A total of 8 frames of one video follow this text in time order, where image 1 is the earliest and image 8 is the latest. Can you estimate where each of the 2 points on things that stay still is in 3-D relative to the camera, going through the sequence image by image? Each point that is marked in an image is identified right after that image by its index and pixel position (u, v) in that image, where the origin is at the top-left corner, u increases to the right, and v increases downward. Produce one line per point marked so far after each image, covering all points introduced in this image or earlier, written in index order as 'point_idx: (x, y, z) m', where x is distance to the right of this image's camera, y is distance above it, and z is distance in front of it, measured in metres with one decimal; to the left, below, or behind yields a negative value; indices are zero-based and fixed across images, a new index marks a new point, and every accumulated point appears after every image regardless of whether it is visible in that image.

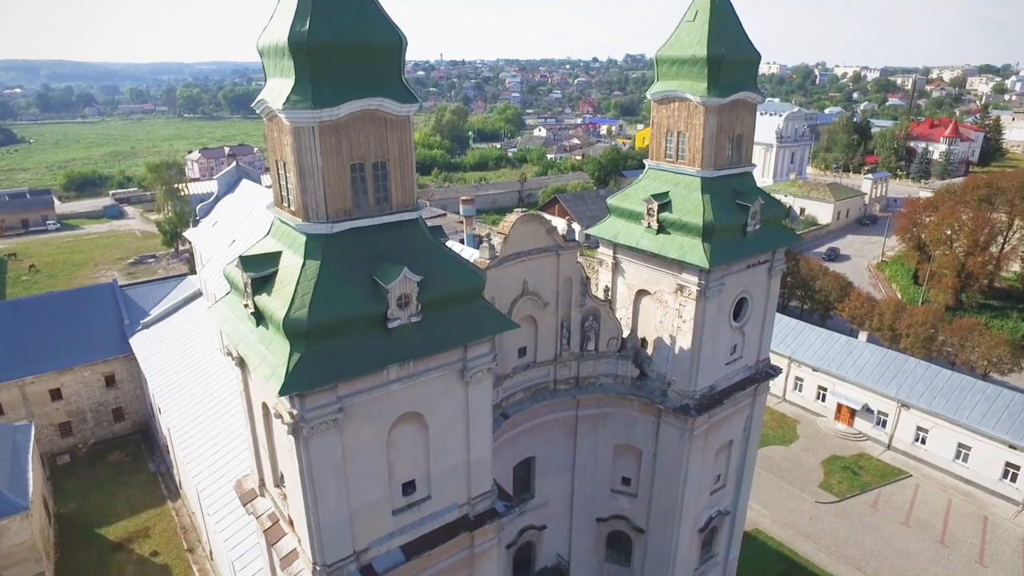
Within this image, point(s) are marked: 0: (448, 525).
0: (-1.3, -4.7, +12.7) m
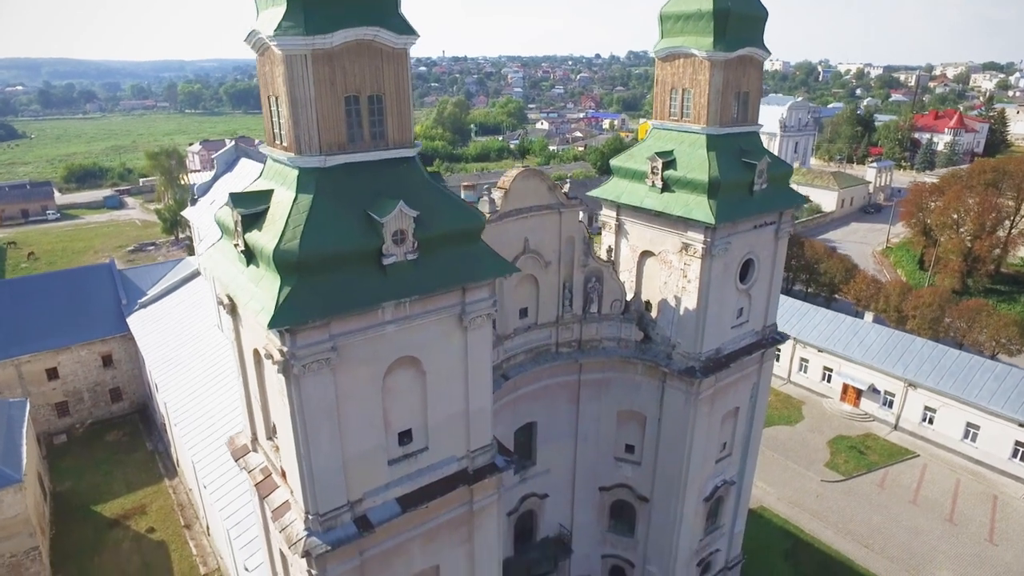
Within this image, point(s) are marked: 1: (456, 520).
0: (-1.3, -3.6, +12.3) m
1: (-1.1, -4.7, +12.9) m
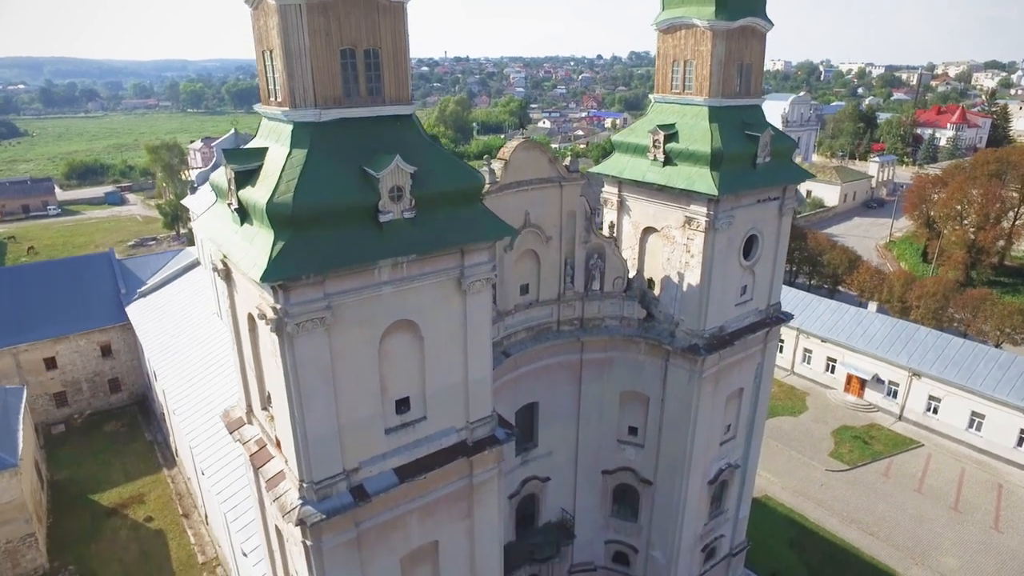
0: (-1.2, -3.0, +12.0) m
1: (-1.1, -4.0, +12.6) m
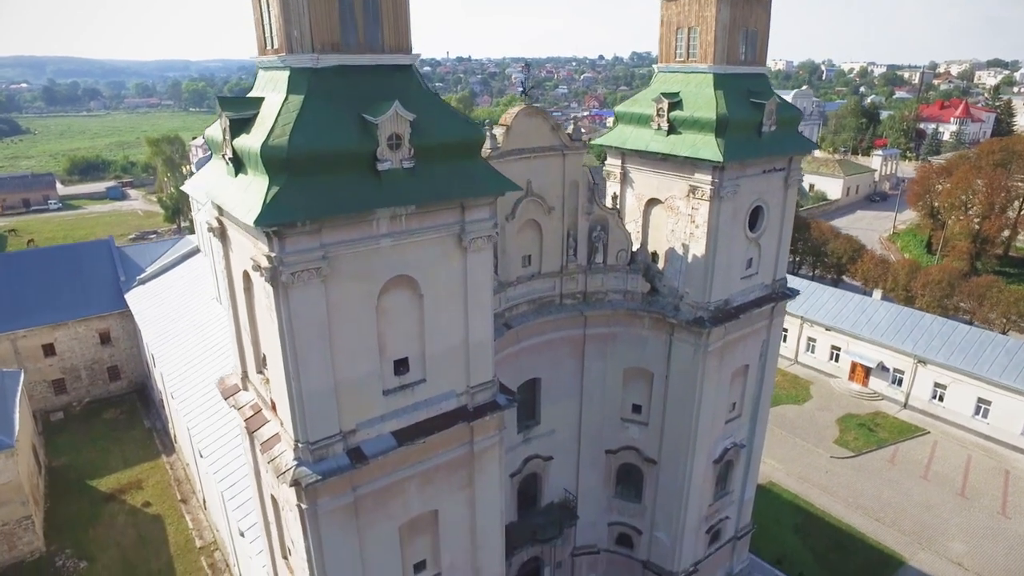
0: (-1.2, -2.3, +11.7) m
1: (-1.1, -3.3, +12.3) m
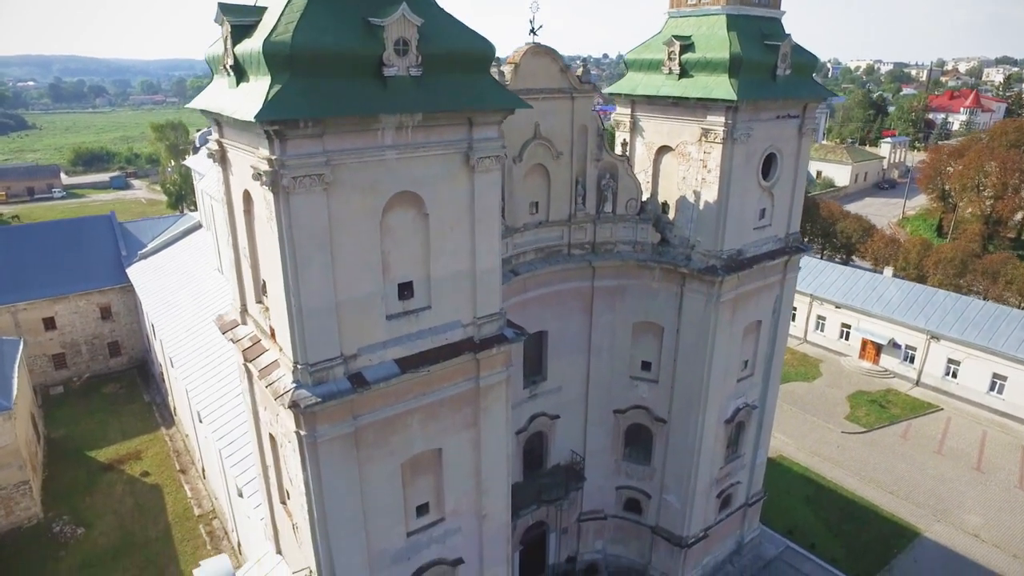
0: (-1.1, -1.0, +11.3) m
1: (-0.9, -2.0, +11.9) m
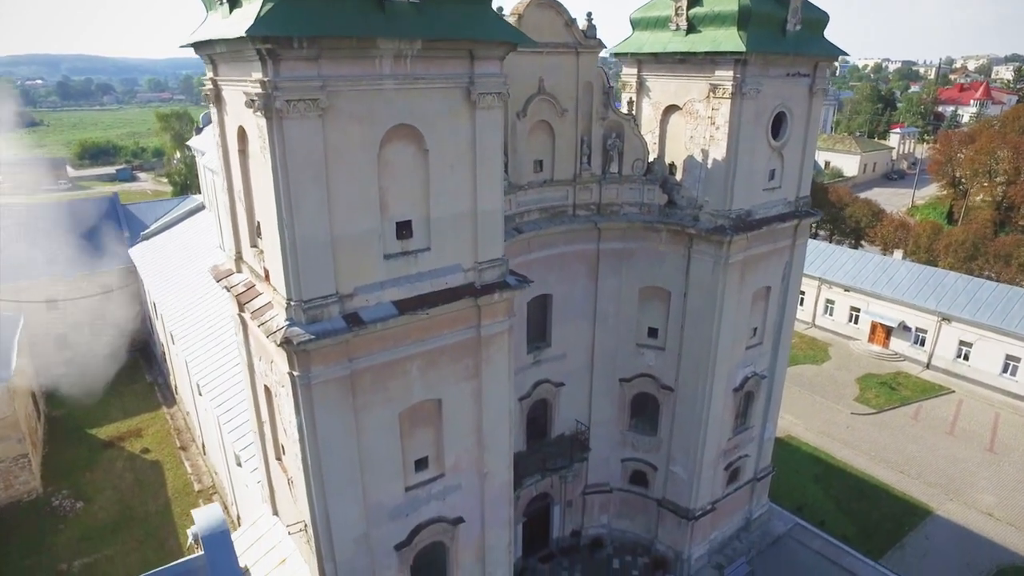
0: (-1.0, 0.0, +11.0) m
1: (-0.9, -1.1, +11.6) m
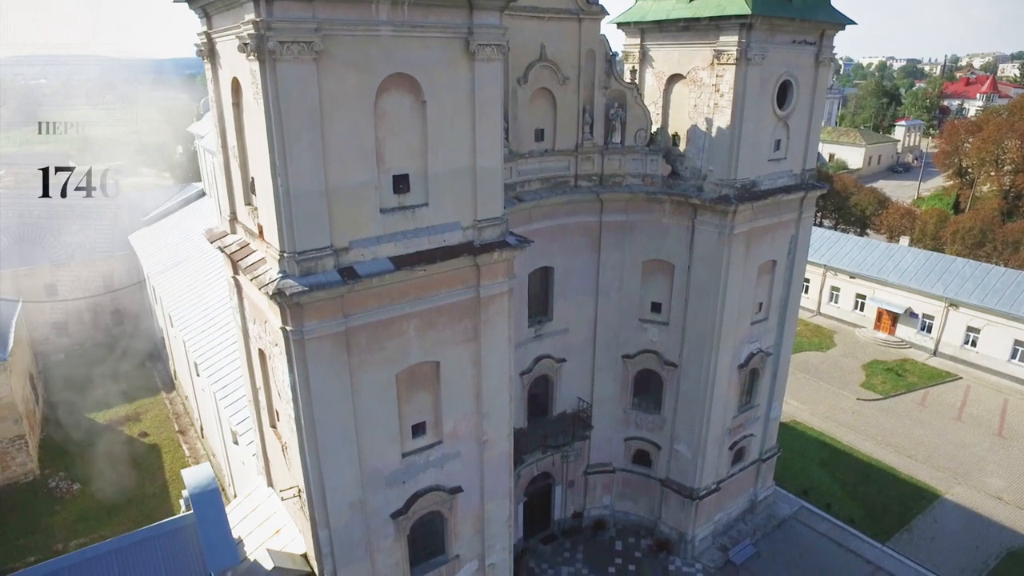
0: (-1.0, +0.7, +10.7) m
1: (-0.9, -0.4, +11.3) m
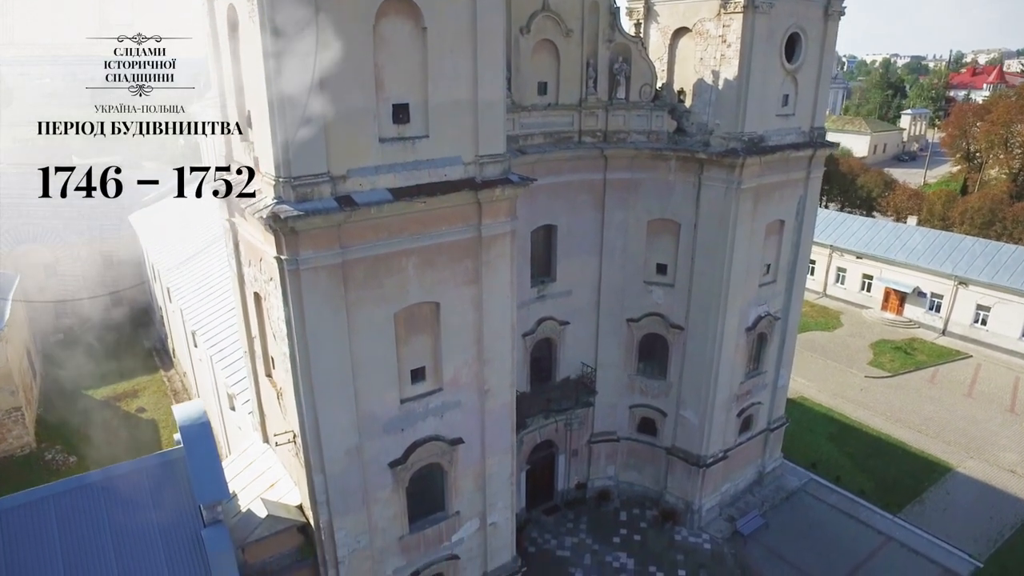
0: (-1.0, +1.7, +10.4) m
1: (-0.8, +0.6, +11.0) m
